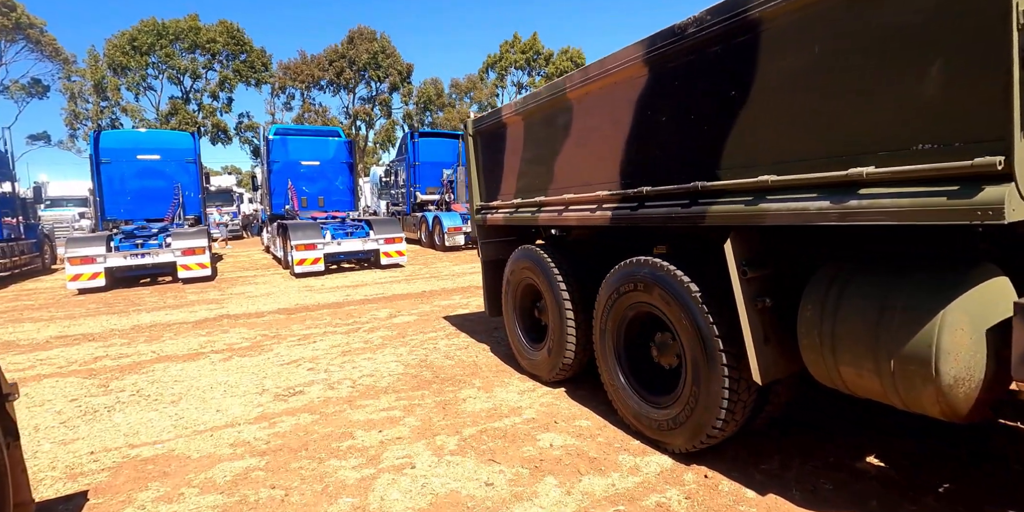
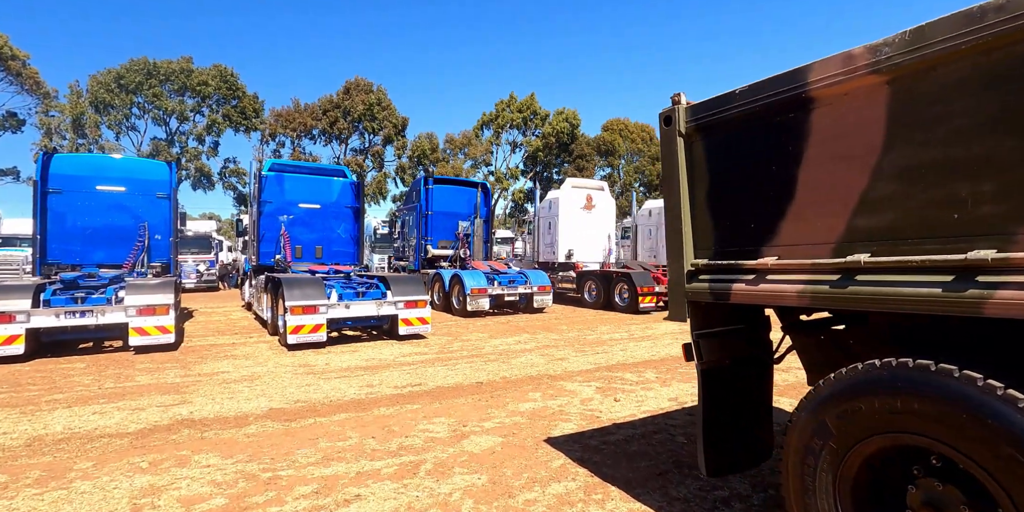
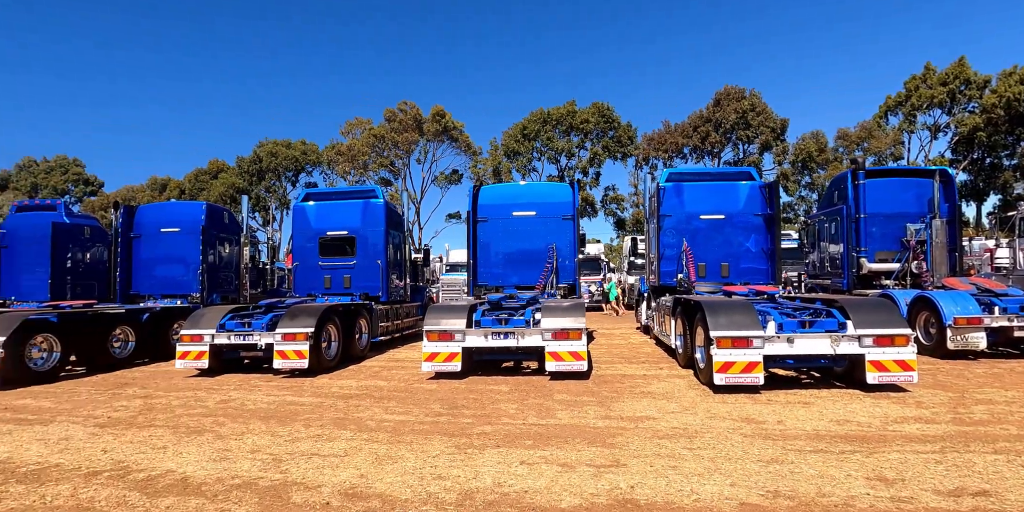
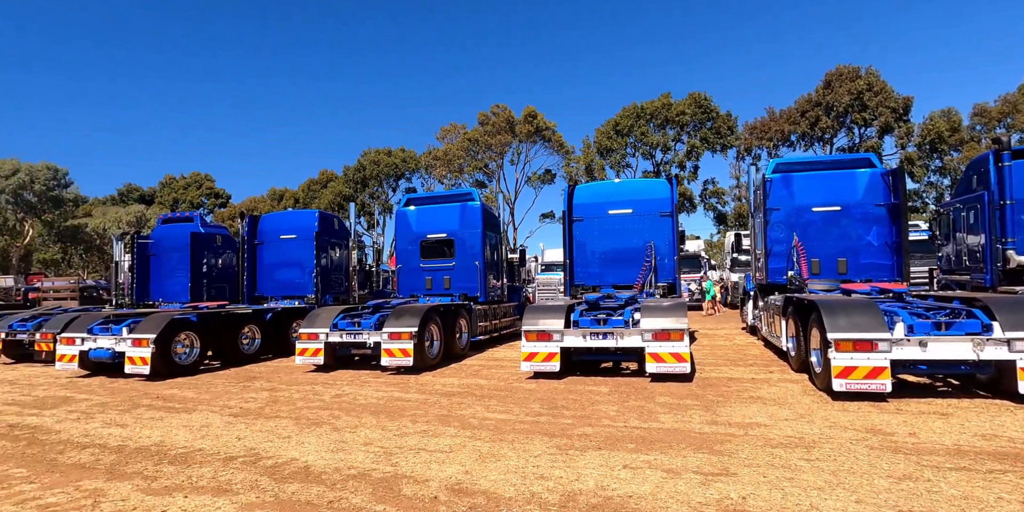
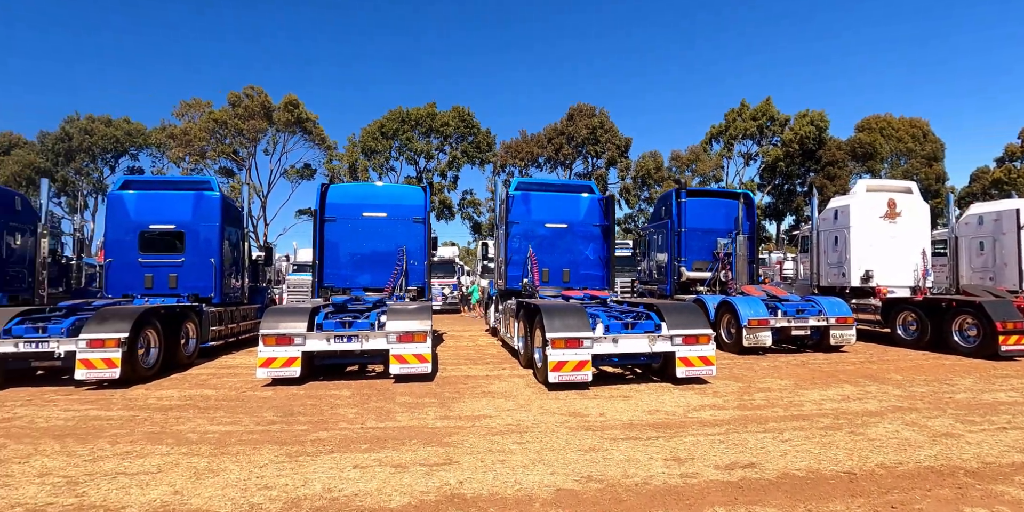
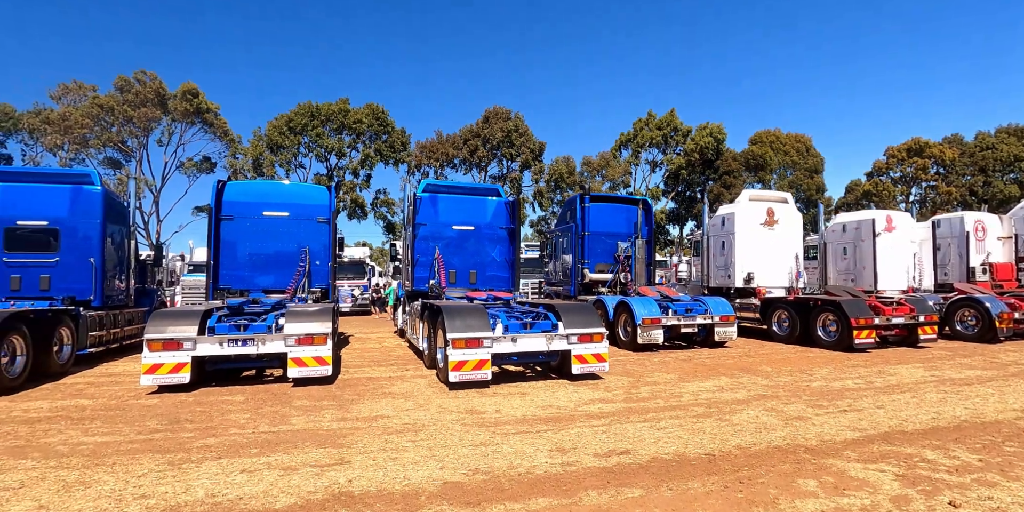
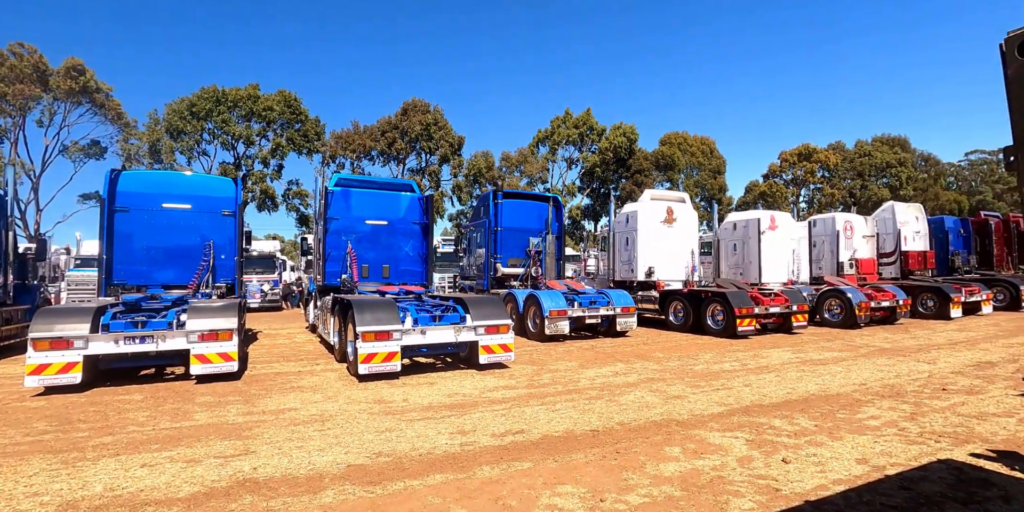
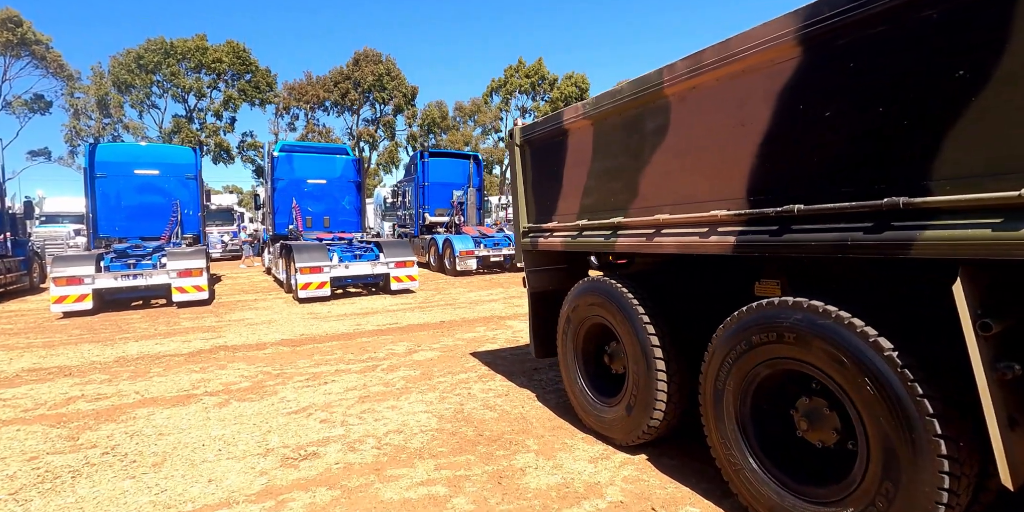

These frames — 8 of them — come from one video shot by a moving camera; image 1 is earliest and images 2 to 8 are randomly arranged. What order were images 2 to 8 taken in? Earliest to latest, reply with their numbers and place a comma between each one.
8, 2, 7, 6, 5, 3, 4
